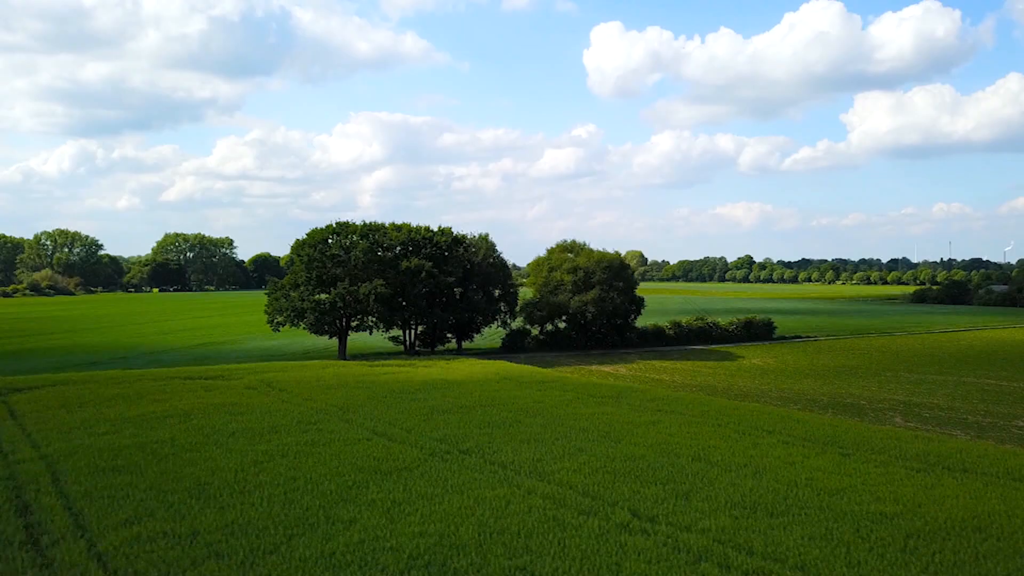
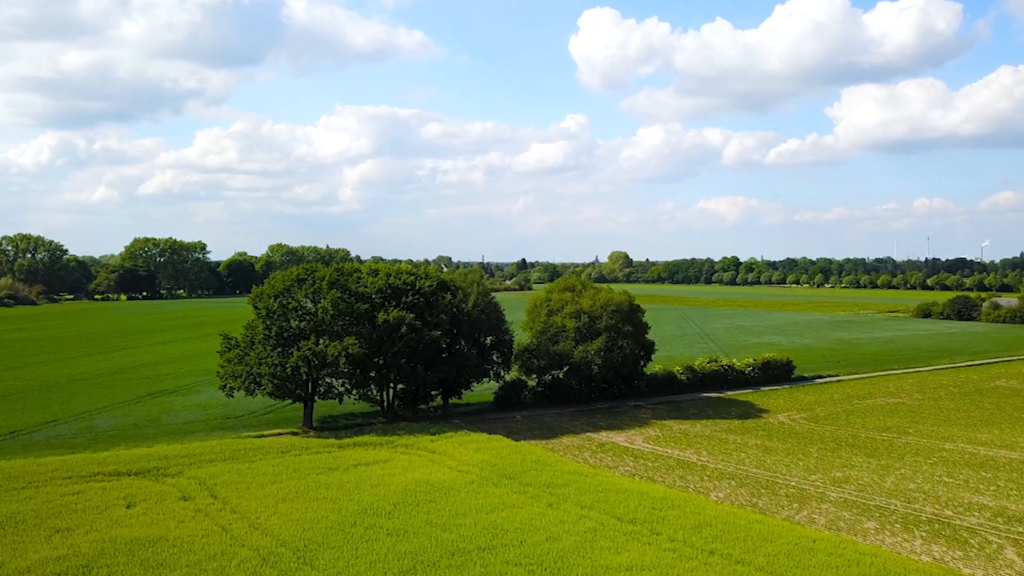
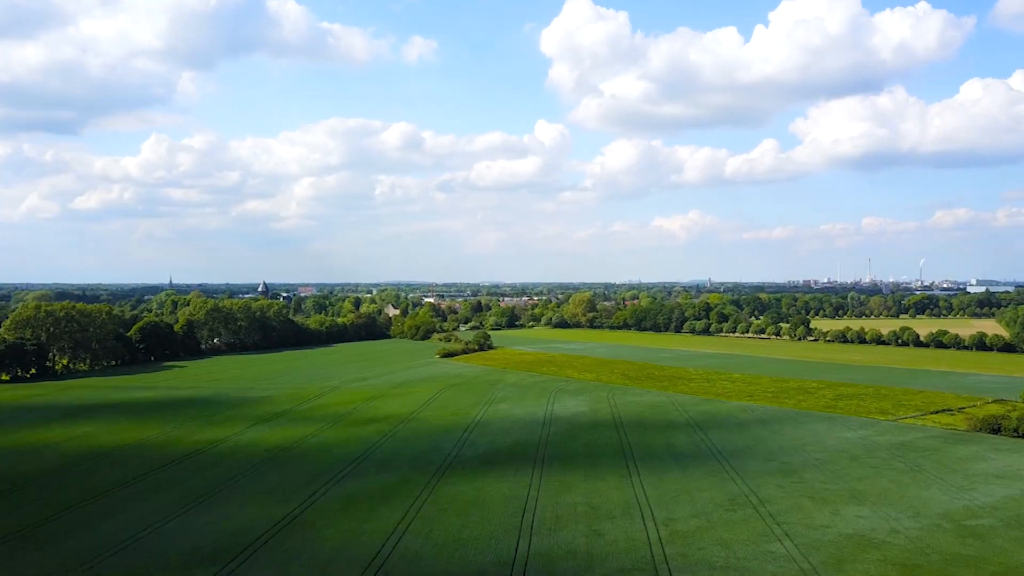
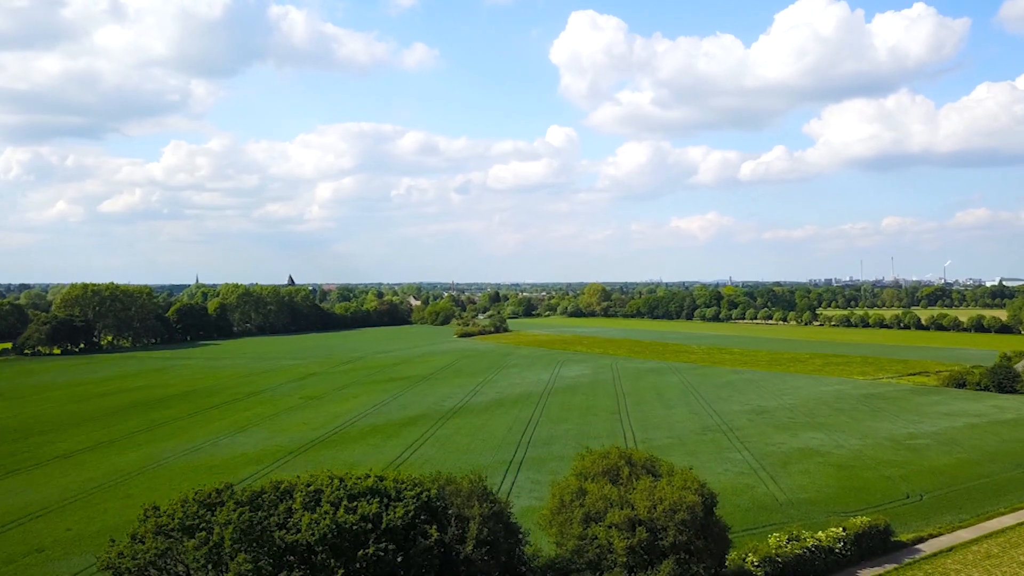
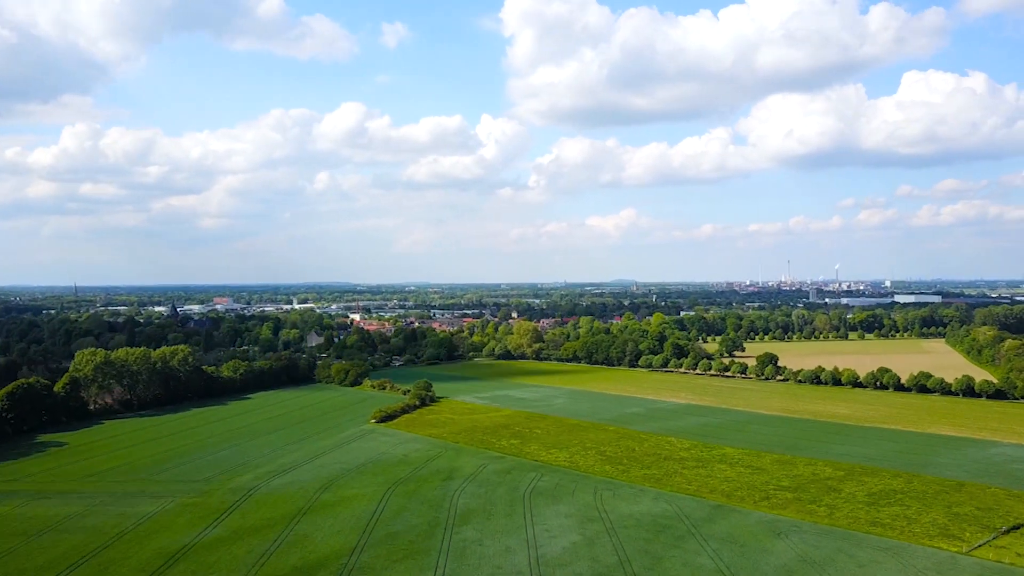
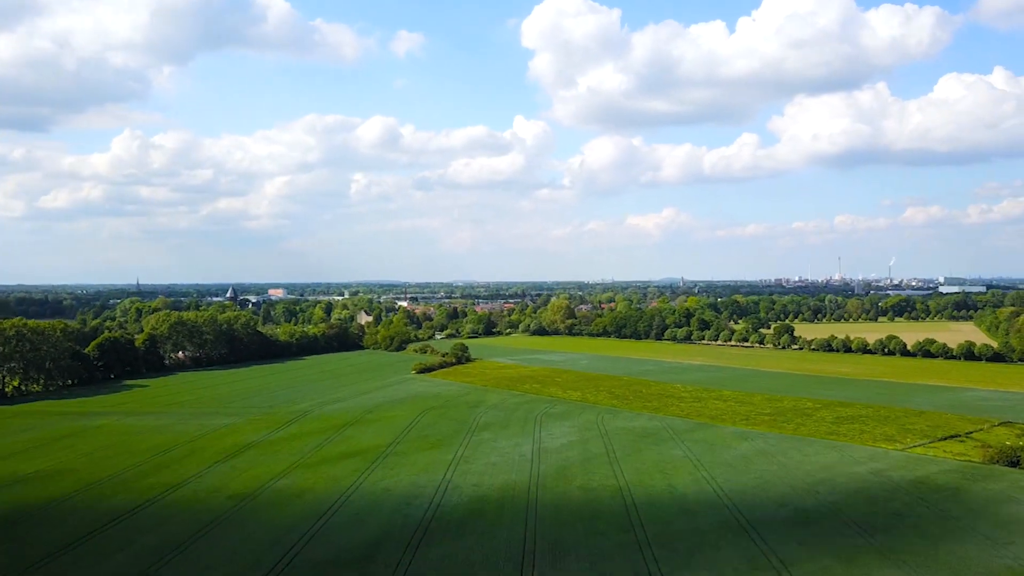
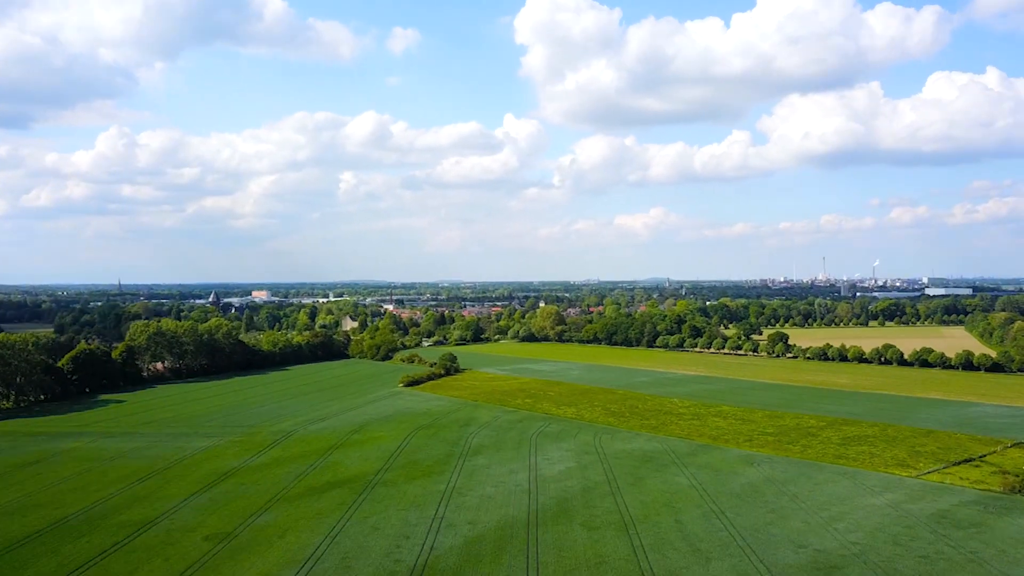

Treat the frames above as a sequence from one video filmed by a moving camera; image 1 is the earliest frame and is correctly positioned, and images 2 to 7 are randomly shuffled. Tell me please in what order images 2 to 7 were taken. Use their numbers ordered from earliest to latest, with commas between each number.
2, 4, 3, 6, 7, 5
